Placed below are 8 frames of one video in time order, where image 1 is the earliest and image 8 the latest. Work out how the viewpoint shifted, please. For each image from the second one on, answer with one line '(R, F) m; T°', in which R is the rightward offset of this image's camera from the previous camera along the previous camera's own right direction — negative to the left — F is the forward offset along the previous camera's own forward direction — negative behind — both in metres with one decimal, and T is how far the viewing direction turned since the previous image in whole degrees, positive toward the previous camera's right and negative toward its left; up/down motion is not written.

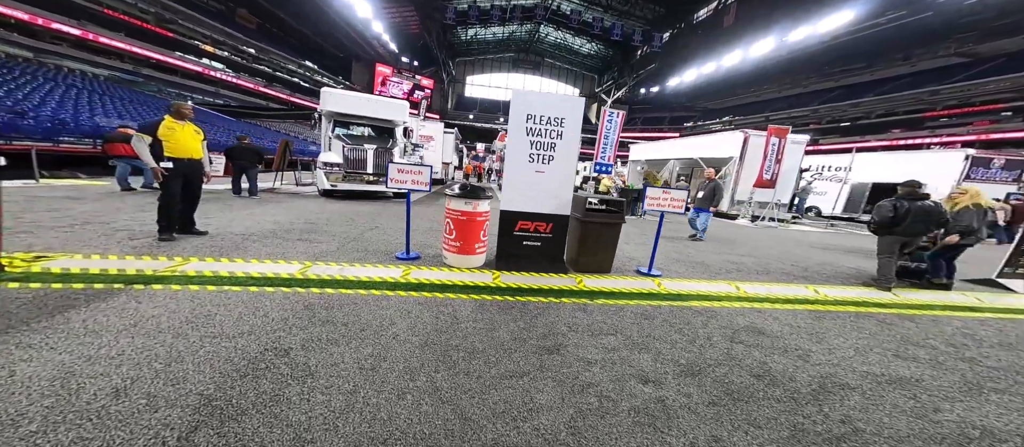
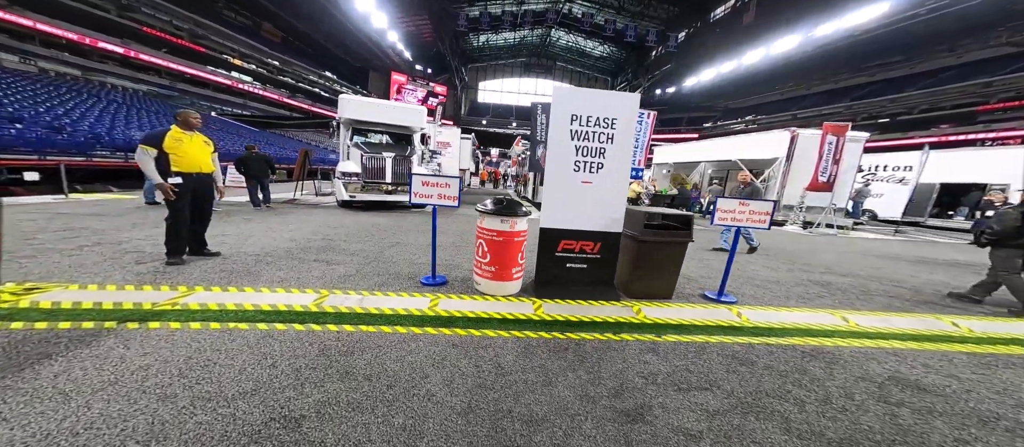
(-0.3, +0.5) m; -3°
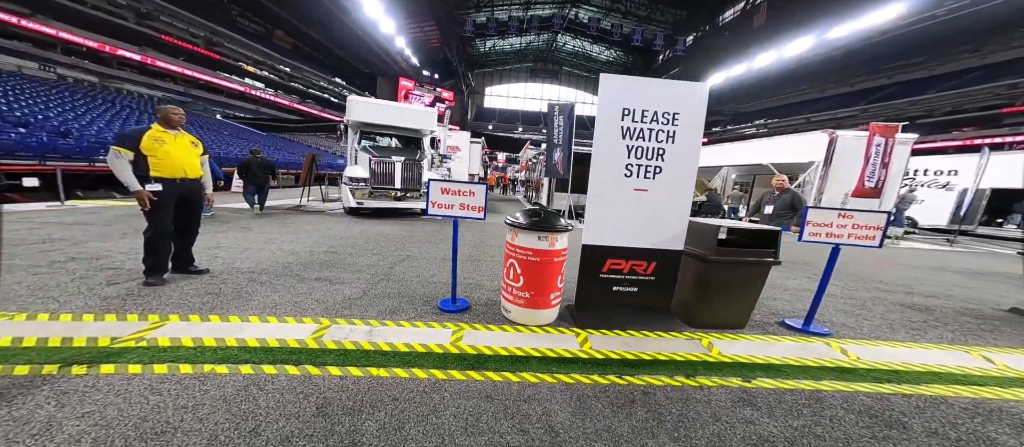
(-0.3, +0.5) m; -1°
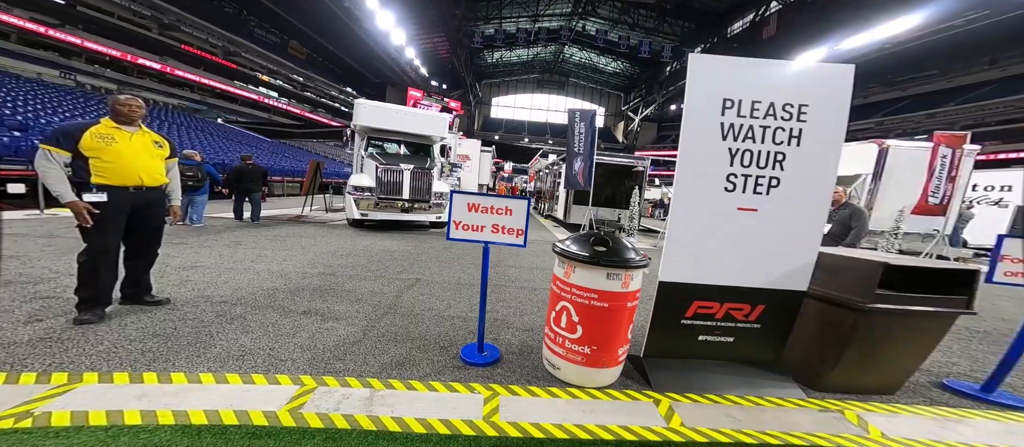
(-0.3, +0.7) m; -1°
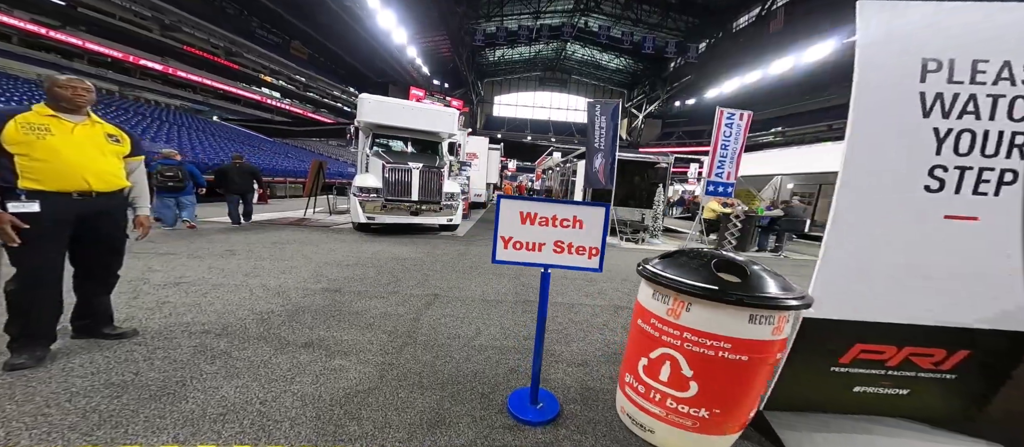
(-0.3, +0.5) m; 0°
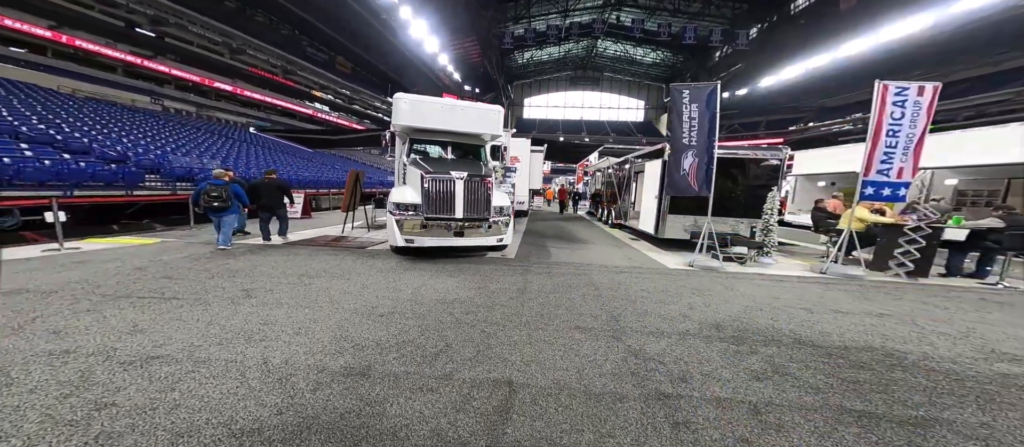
(-0.6, +1.2) m; -6°
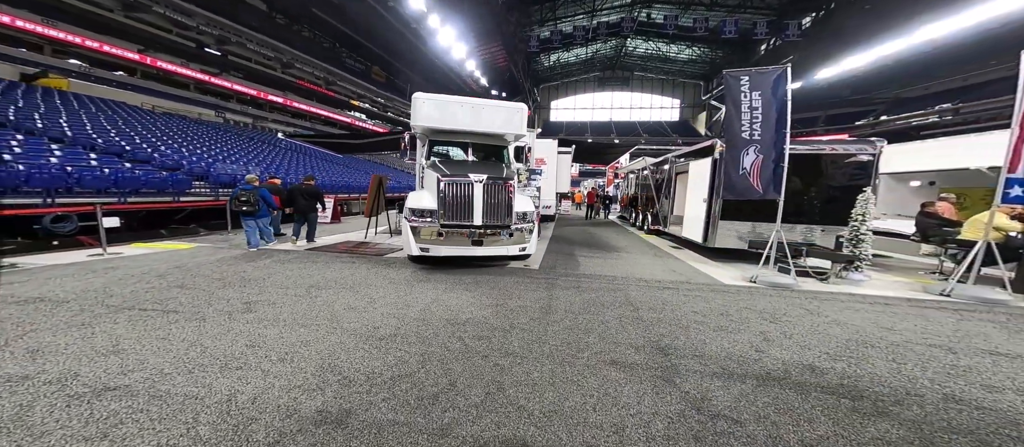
(+0.1, +0.5) m; -5°
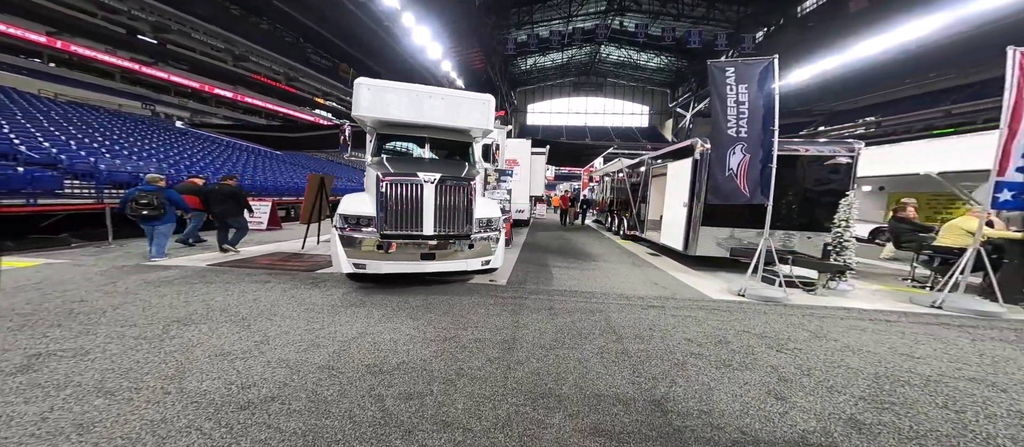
(+0.2, +0.7) m; +4°
